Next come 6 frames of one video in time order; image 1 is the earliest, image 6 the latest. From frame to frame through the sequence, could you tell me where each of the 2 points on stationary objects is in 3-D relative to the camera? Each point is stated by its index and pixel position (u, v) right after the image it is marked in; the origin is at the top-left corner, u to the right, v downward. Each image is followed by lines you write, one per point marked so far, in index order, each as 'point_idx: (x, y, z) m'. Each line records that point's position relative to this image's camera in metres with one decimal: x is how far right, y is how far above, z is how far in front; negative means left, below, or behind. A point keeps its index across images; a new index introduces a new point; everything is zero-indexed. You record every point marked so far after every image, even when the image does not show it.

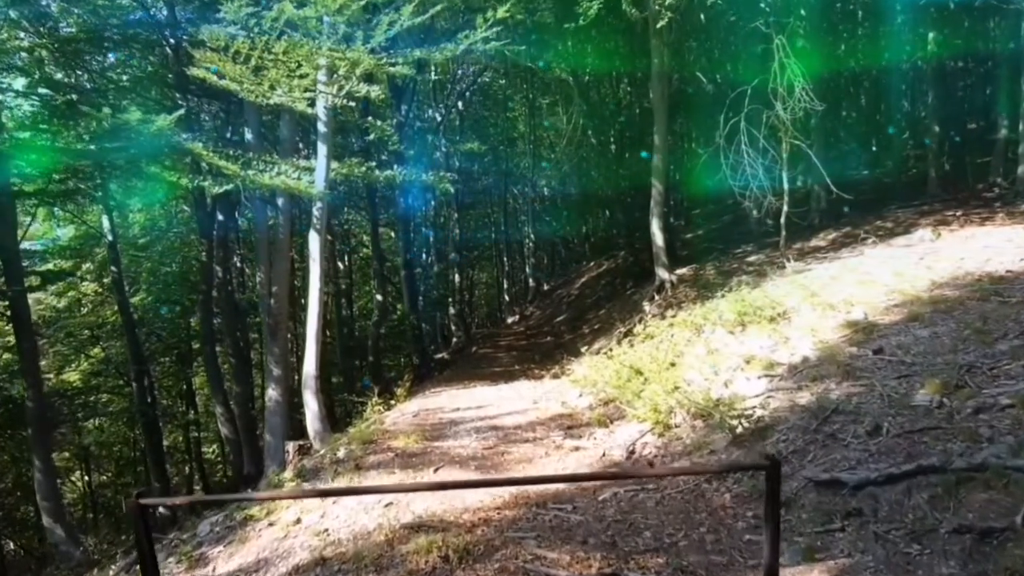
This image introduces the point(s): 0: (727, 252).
0: (+4.2, +0.7, +16.2) m
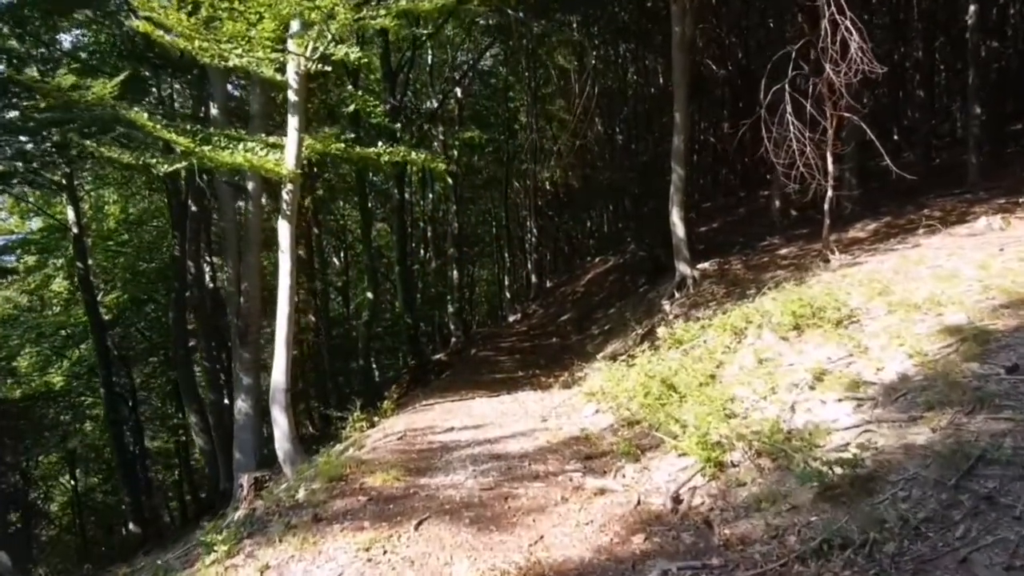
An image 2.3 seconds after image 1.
0: (+4.2, +0.8, +14.8) m
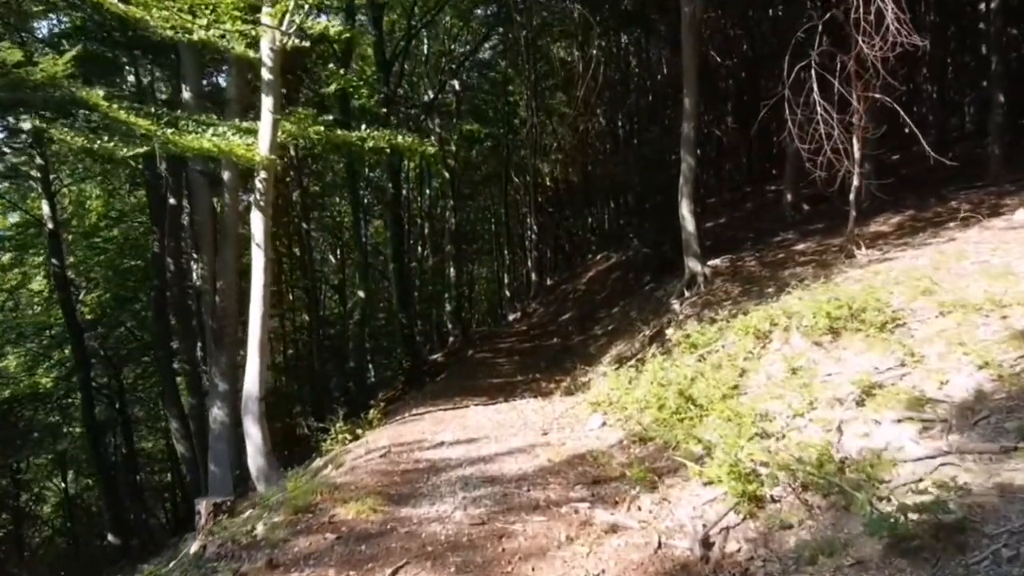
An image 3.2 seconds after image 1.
0: (+4.2, +0.8, +14.0) m
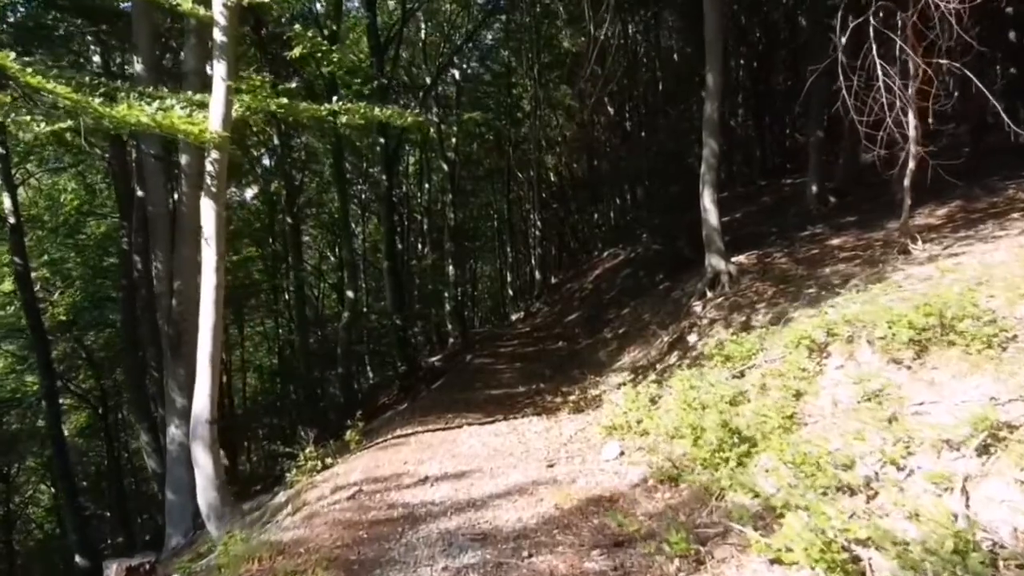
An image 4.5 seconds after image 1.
0: (+4.2, +0.8, +12.7) m
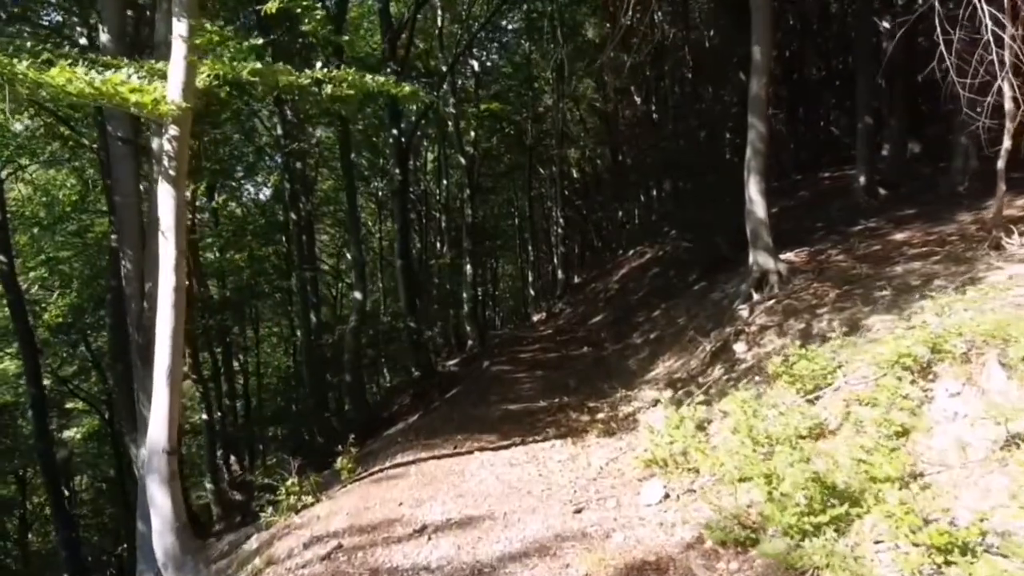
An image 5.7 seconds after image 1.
0: (+4.5, +0.8, +11.5) m
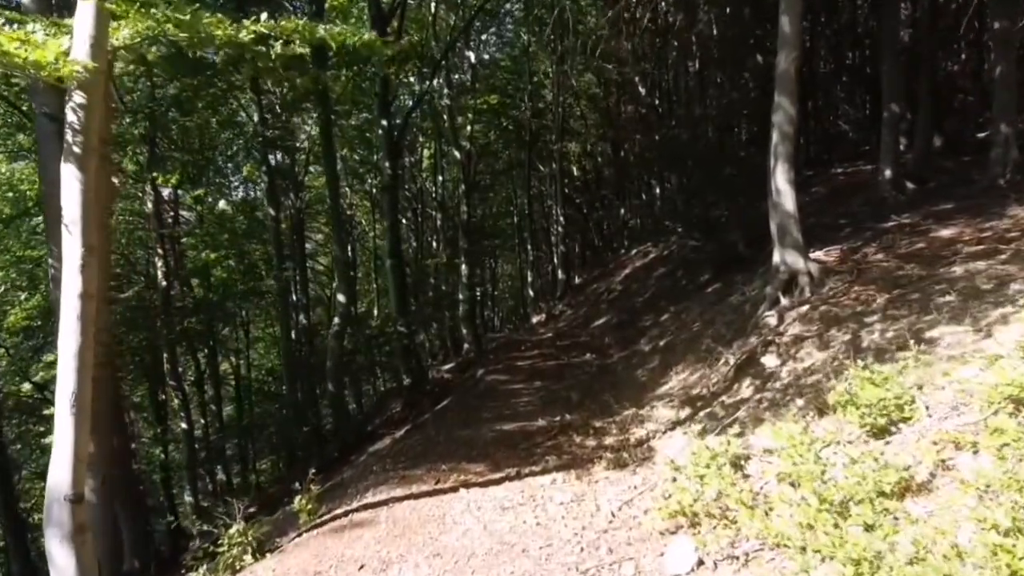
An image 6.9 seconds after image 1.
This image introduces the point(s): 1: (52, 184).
0: (+4.5, +0.8, +10.4) m
1: (-3.5, +0.8, +6.4) m
